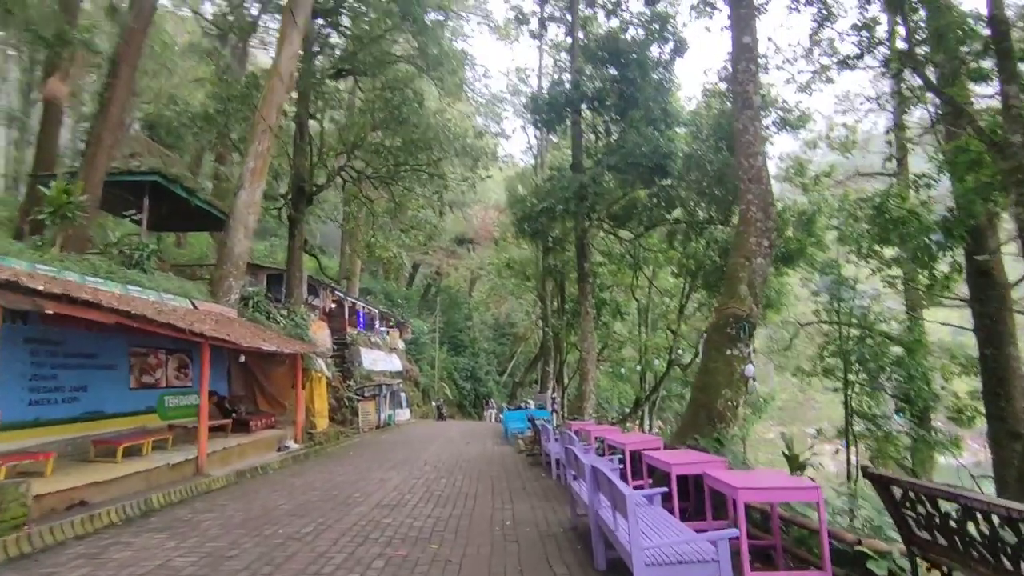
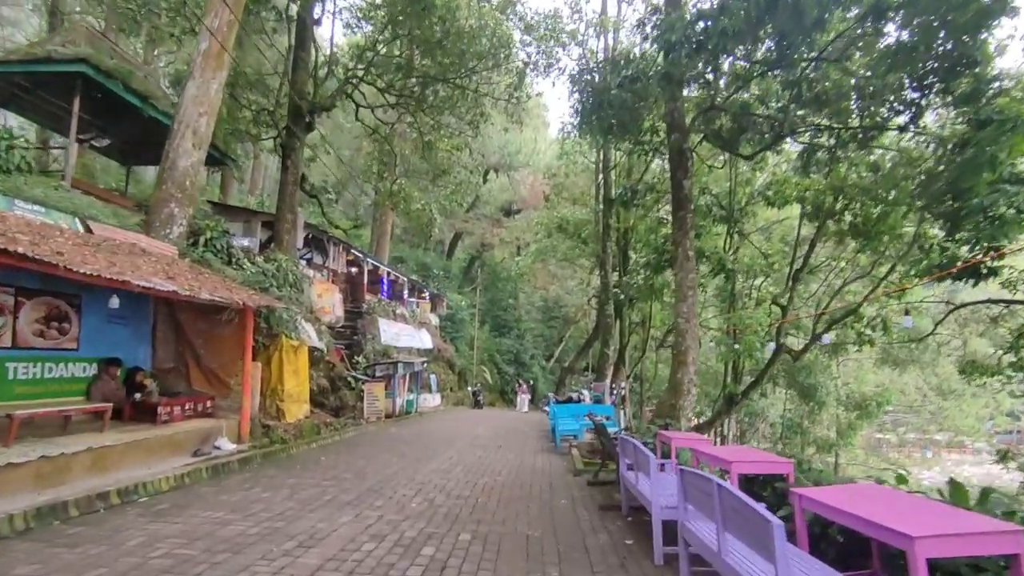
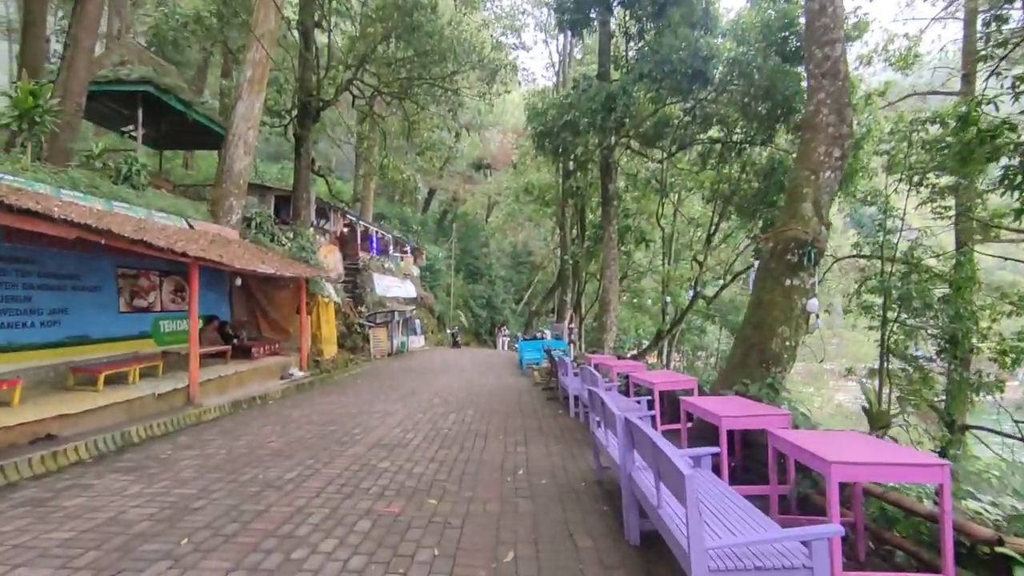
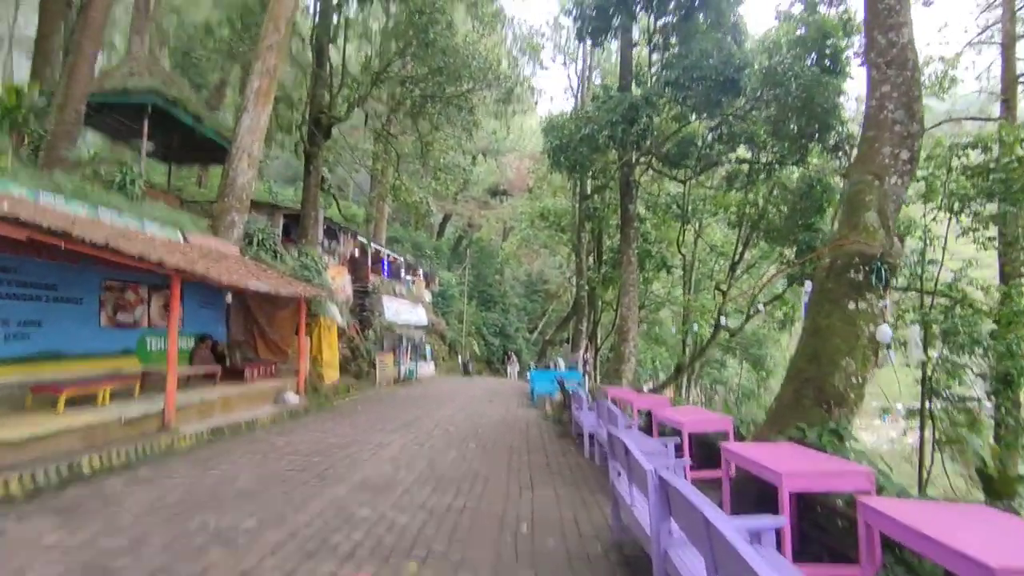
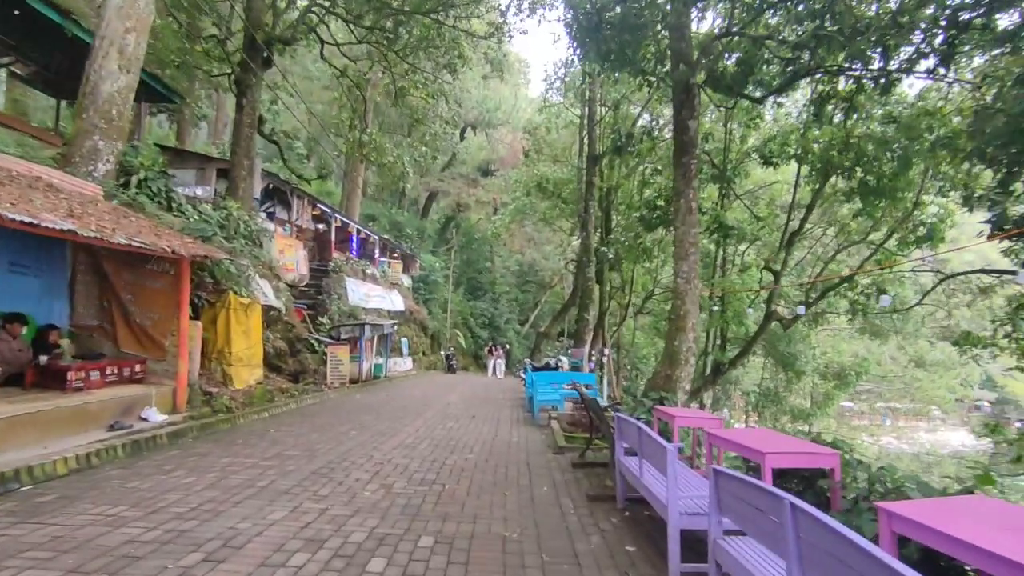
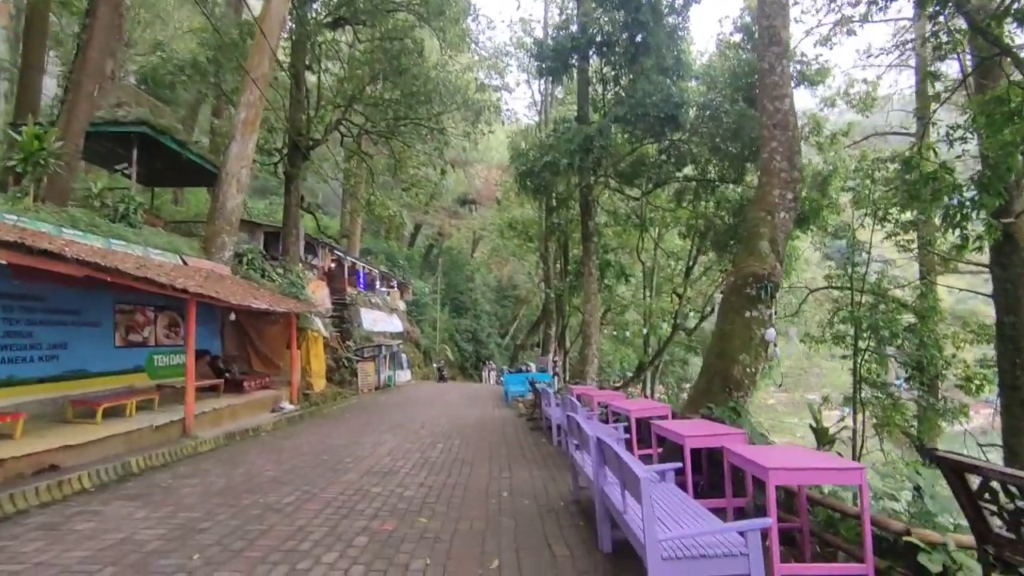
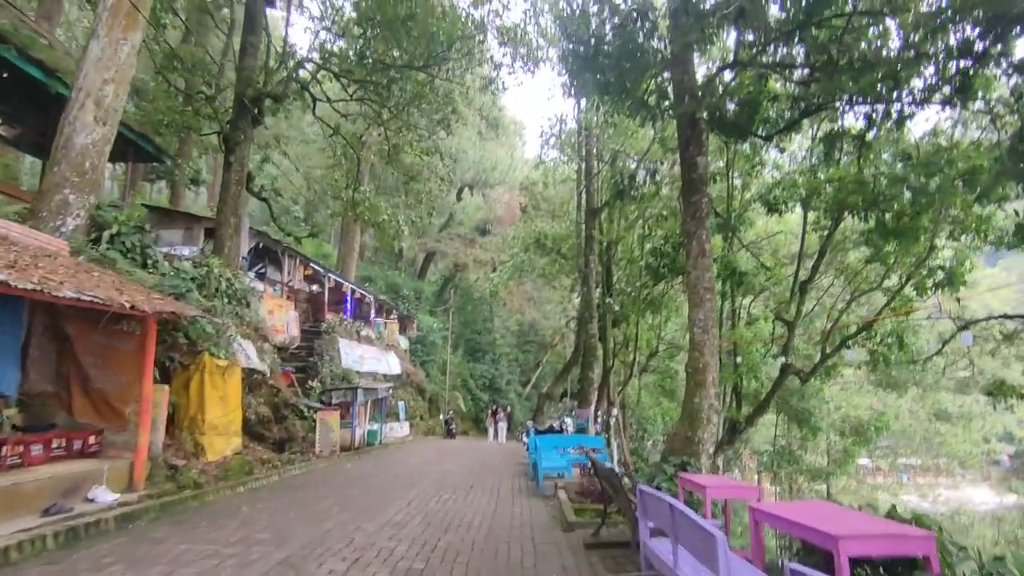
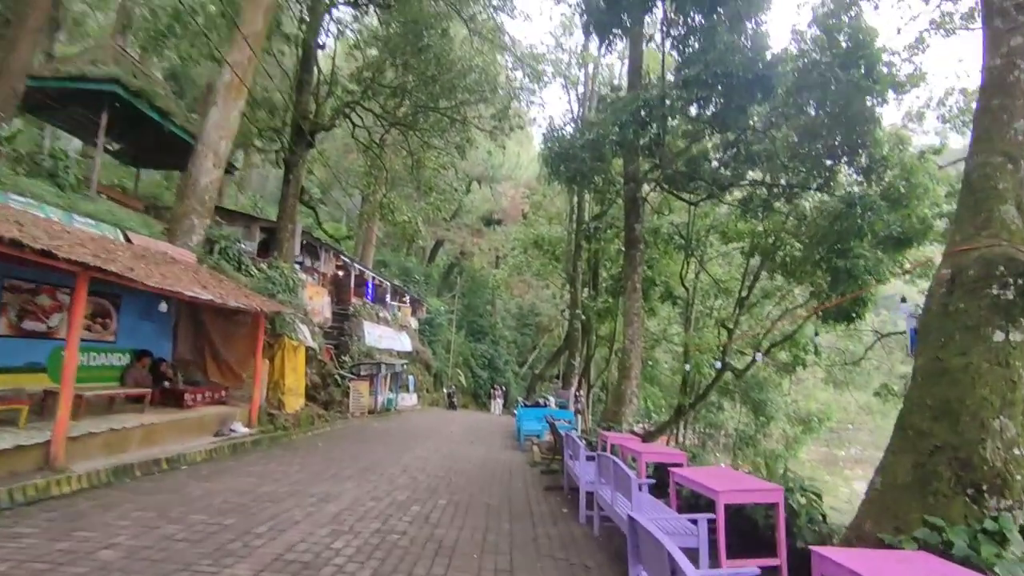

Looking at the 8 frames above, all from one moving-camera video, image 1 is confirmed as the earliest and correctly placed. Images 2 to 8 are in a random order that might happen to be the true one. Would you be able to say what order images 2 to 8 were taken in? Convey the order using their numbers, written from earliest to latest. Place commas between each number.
6, 3, 4, 8, 2, 5, 7
